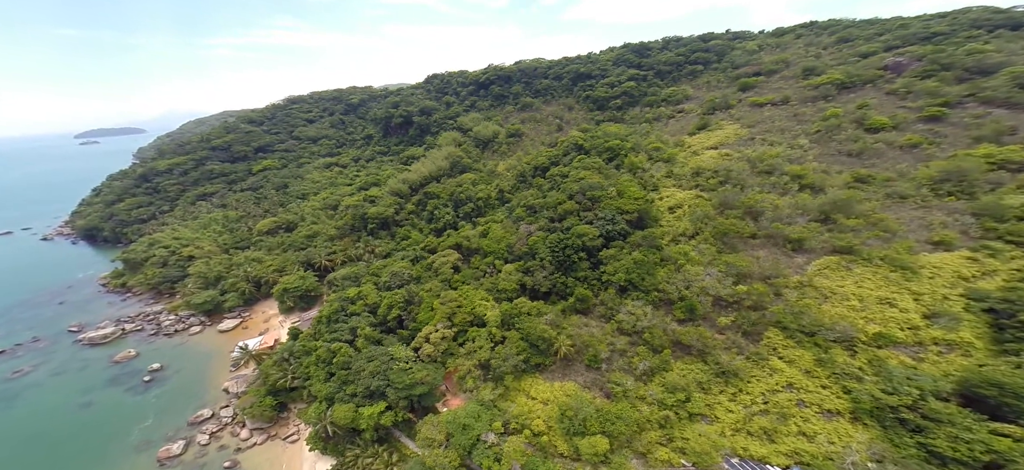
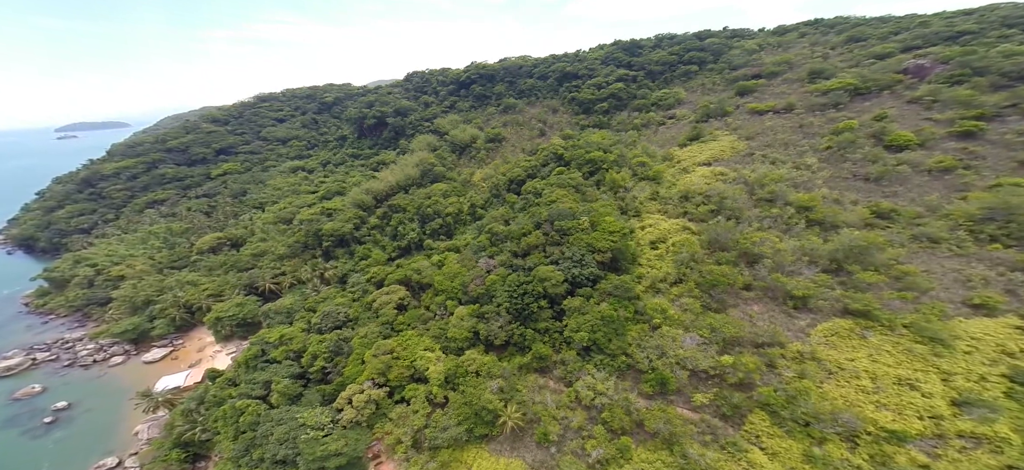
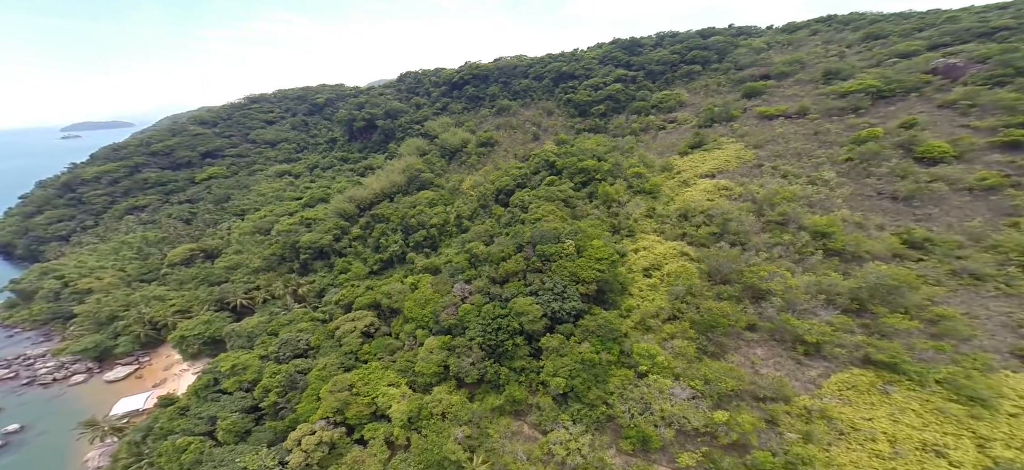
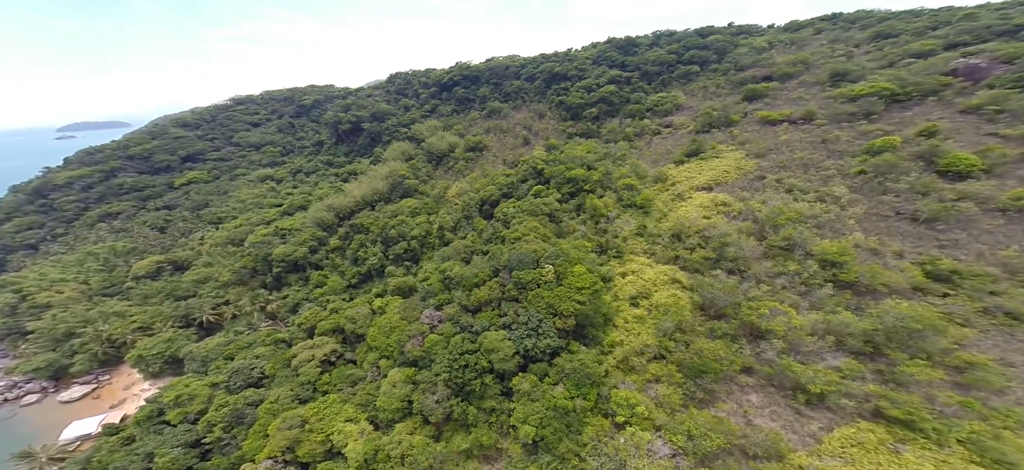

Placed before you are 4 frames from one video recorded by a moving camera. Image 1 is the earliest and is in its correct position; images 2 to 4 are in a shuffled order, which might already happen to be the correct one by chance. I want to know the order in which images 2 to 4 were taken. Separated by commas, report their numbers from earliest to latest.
2, 3, 4
